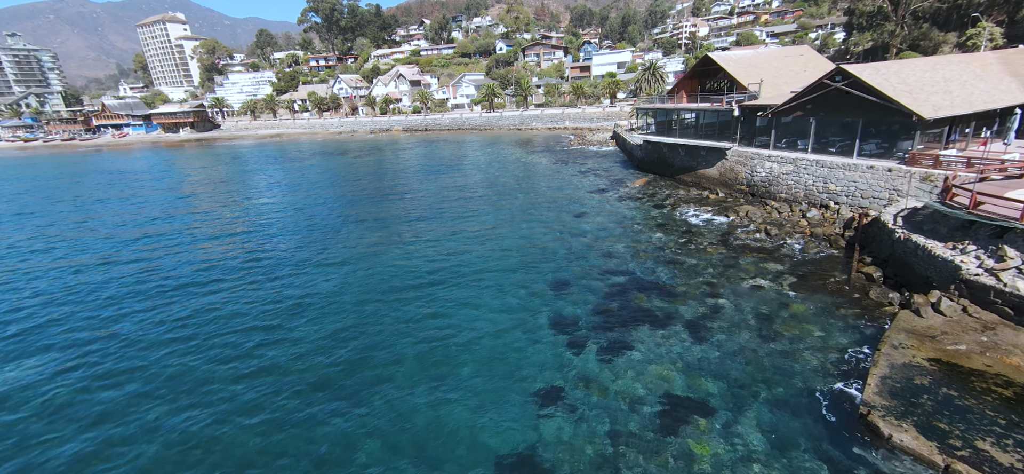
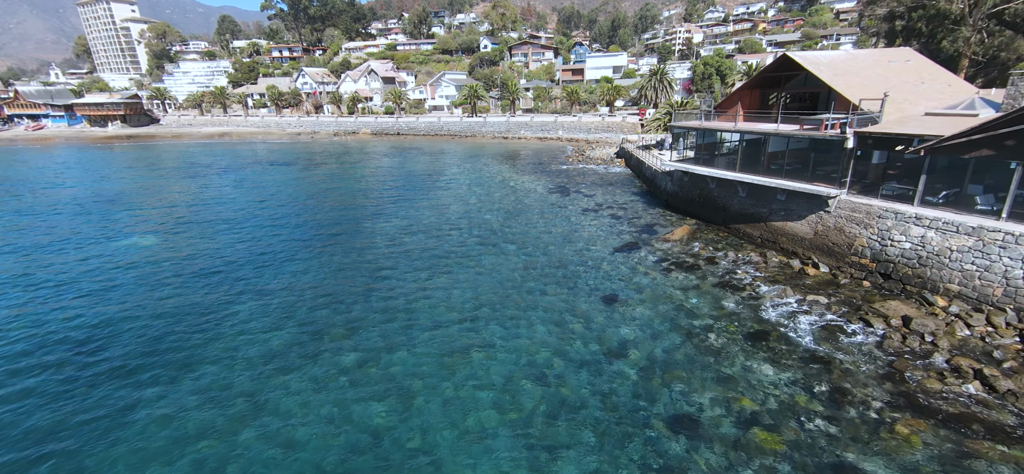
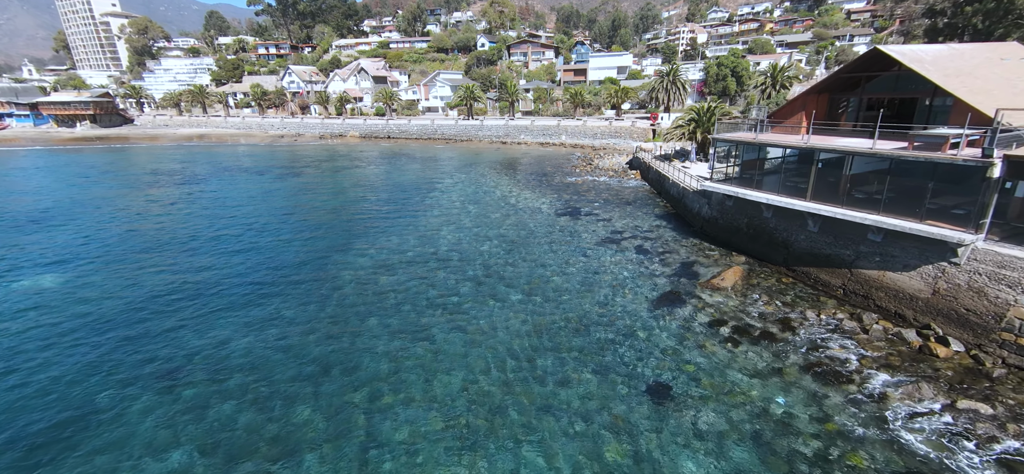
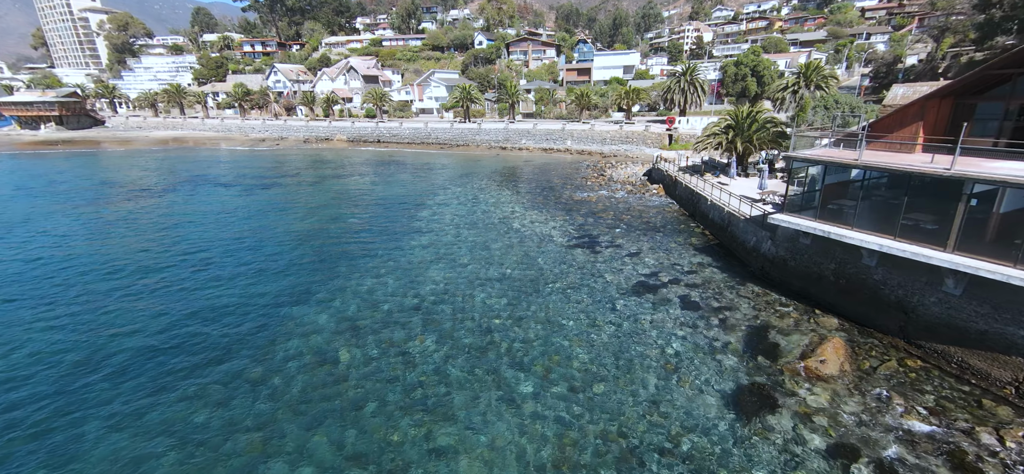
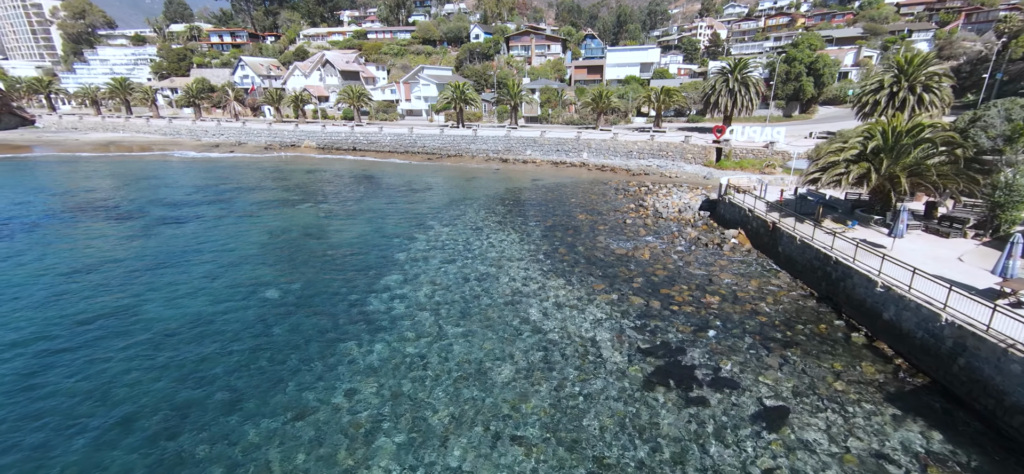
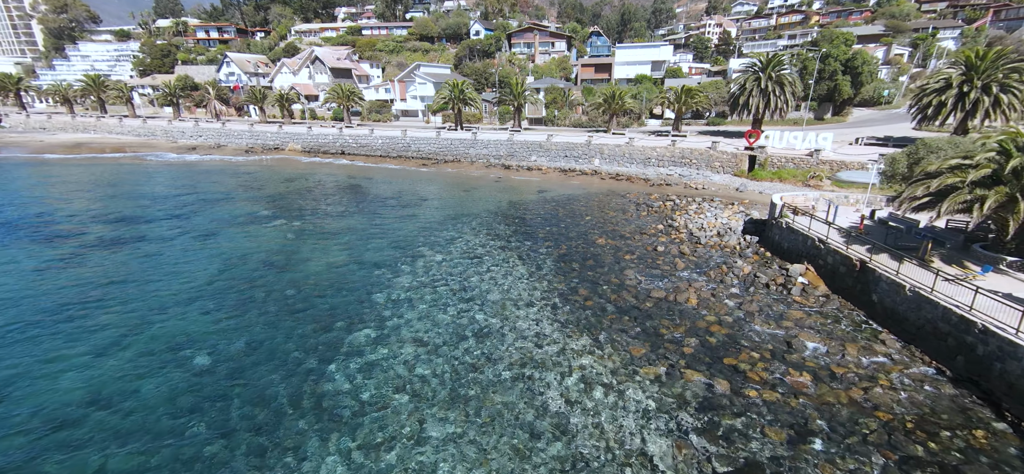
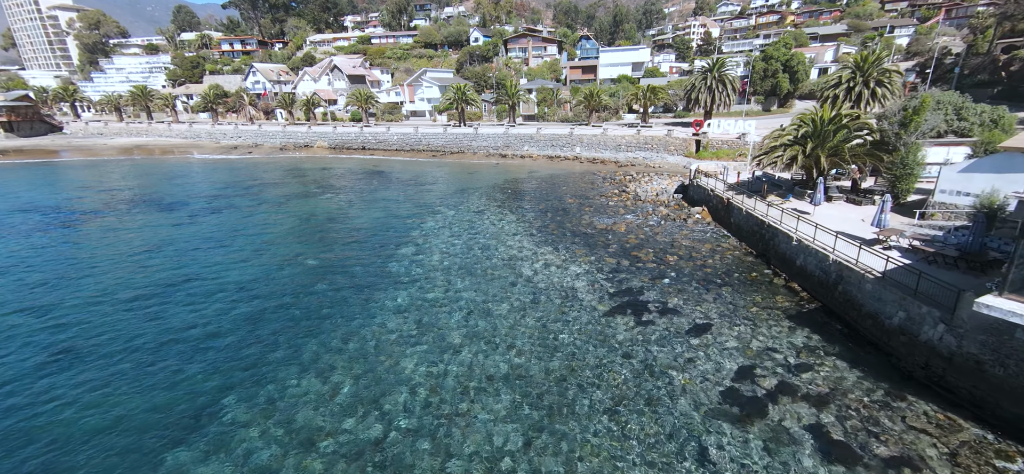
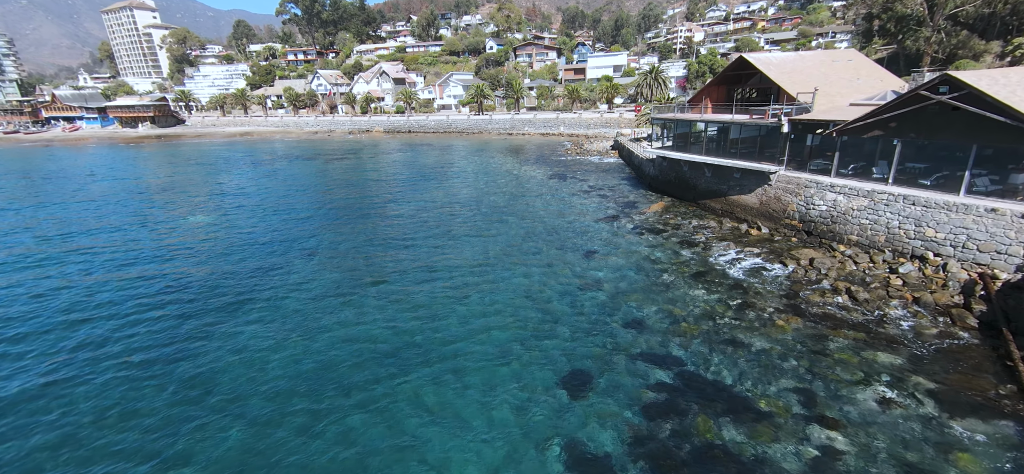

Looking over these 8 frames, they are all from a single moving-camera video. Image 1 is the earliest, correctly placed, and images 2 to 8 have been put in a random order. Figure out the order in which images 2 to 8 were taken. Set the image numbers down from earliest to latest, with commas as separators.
8, 2, 3, 4, 7, 5, 6
